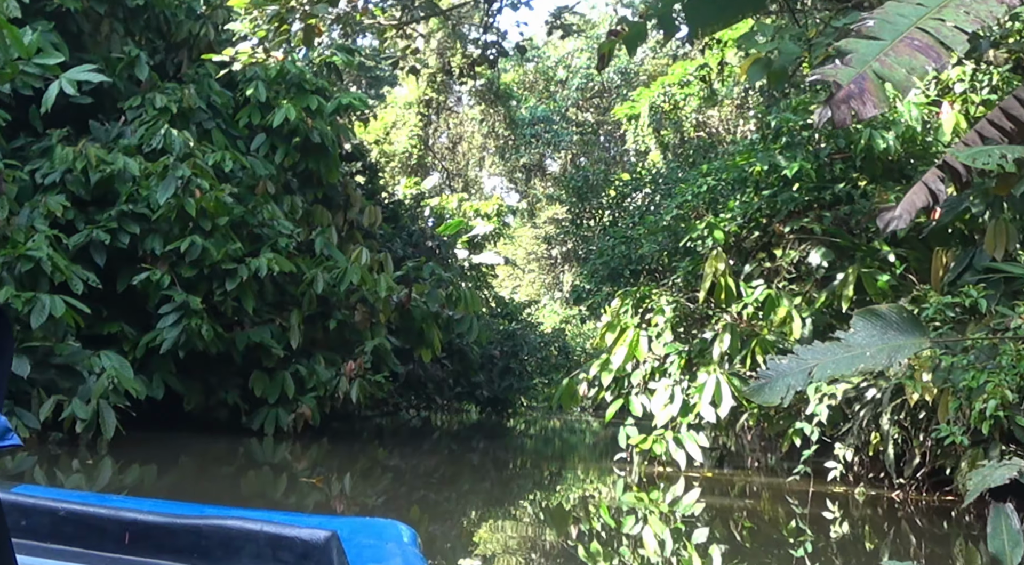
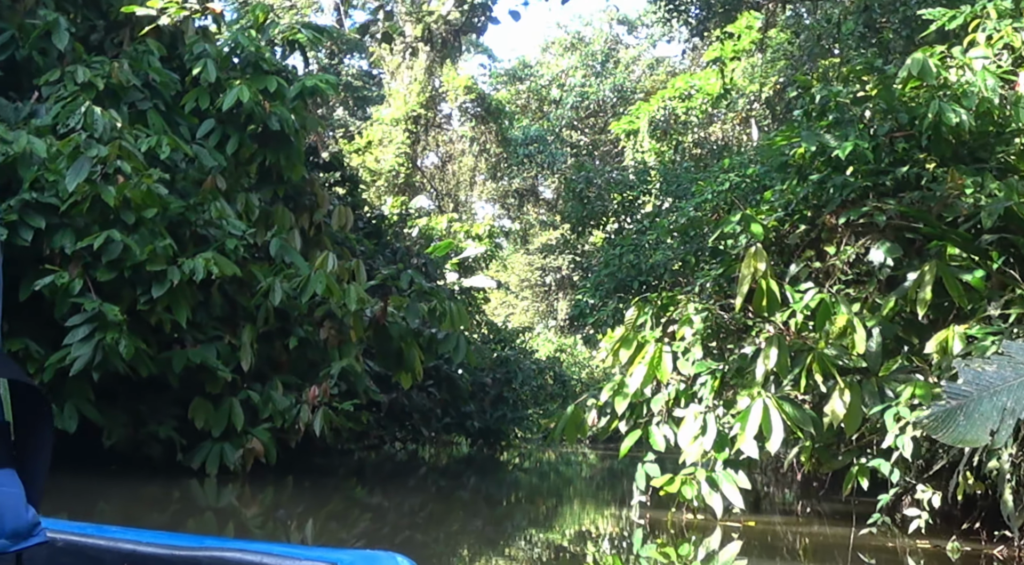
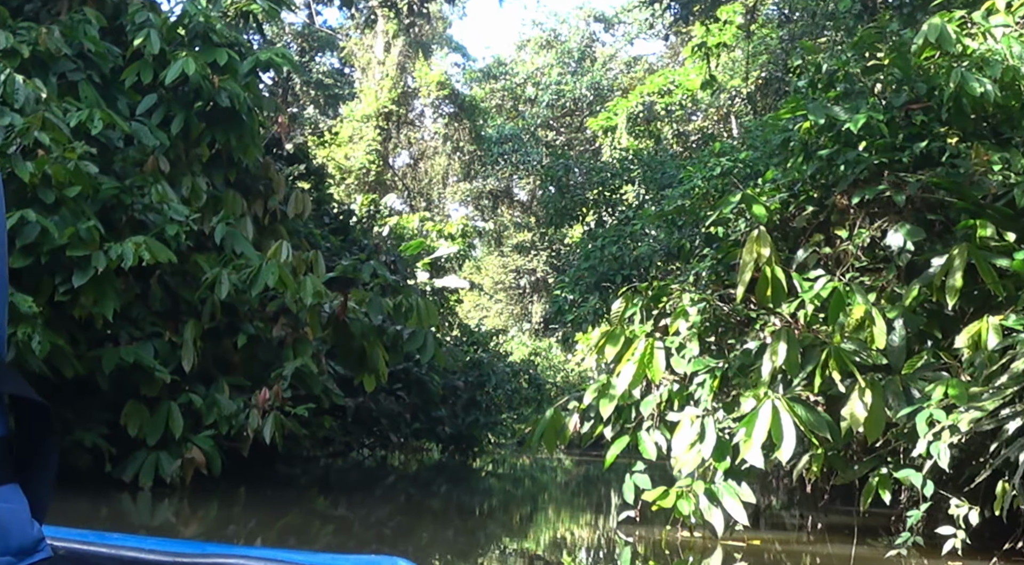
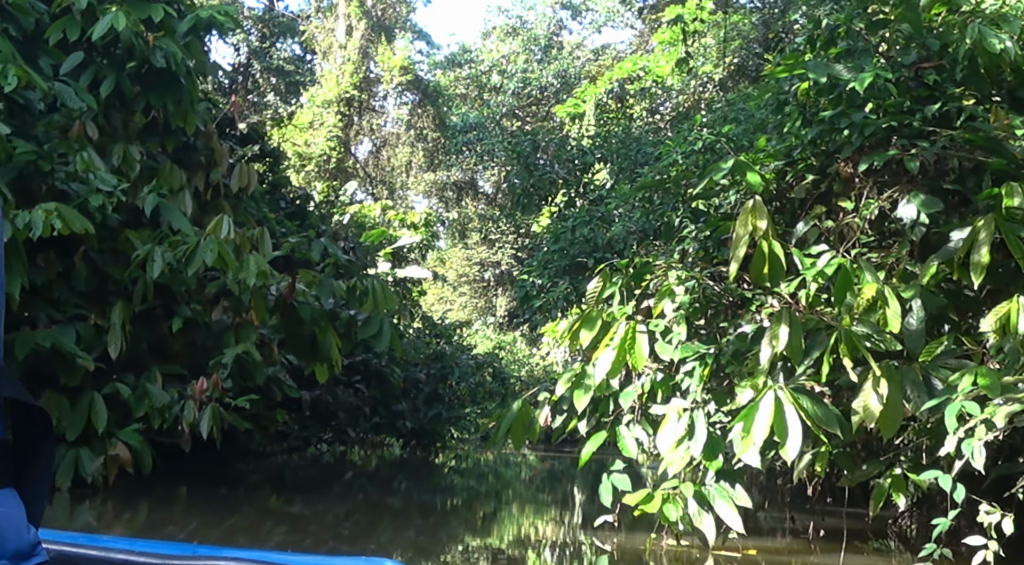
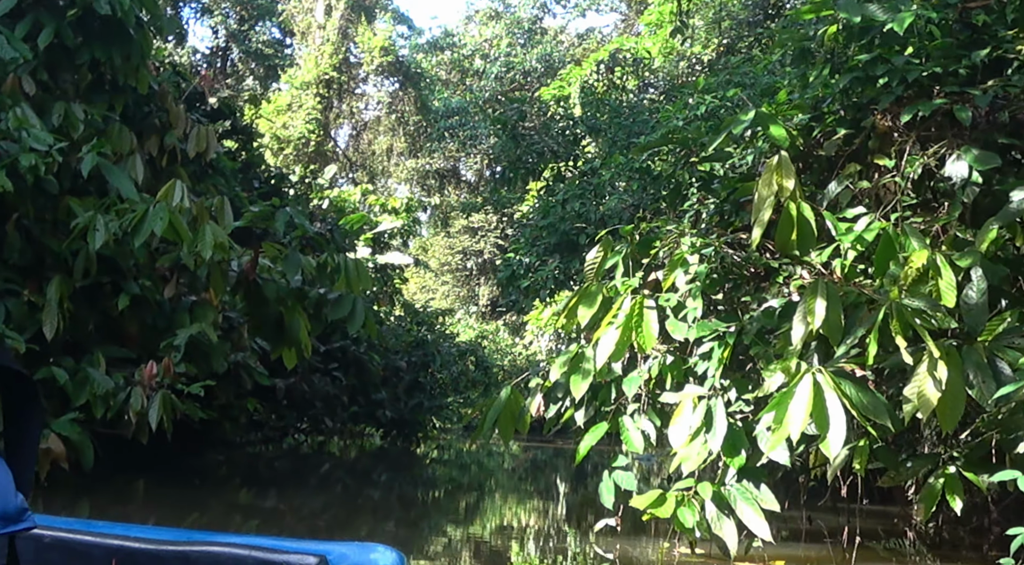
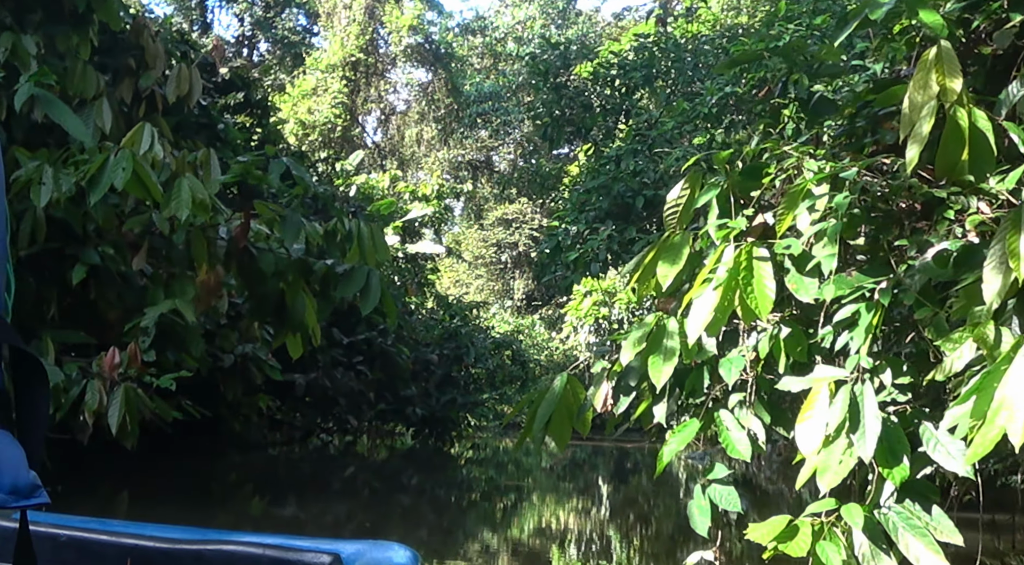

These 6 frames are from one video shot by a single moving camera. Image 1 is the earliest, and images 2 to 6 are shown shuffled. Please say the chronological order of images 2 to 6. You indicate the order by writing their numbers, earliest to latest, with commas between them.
2, 3, 4, 5, 6
